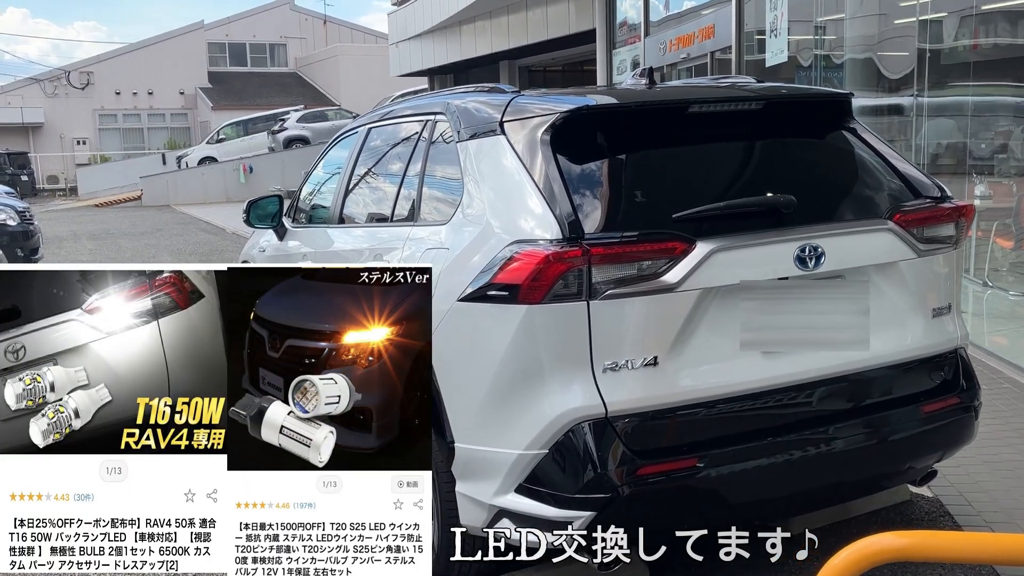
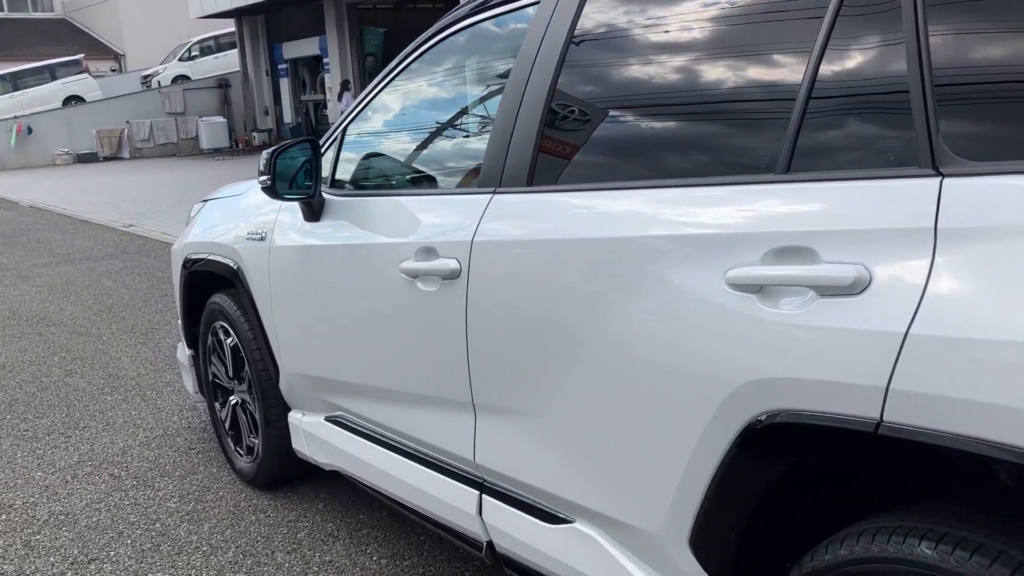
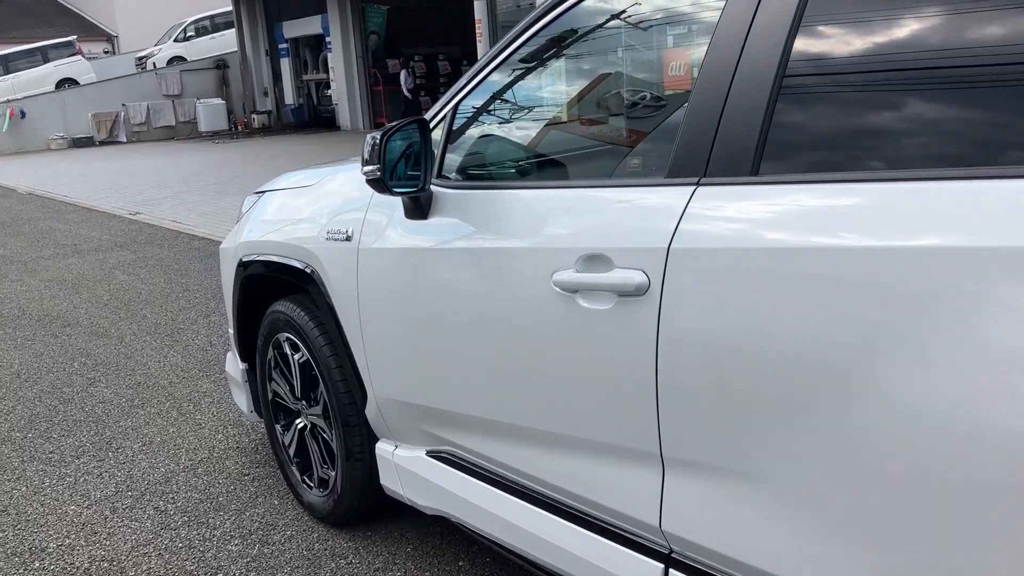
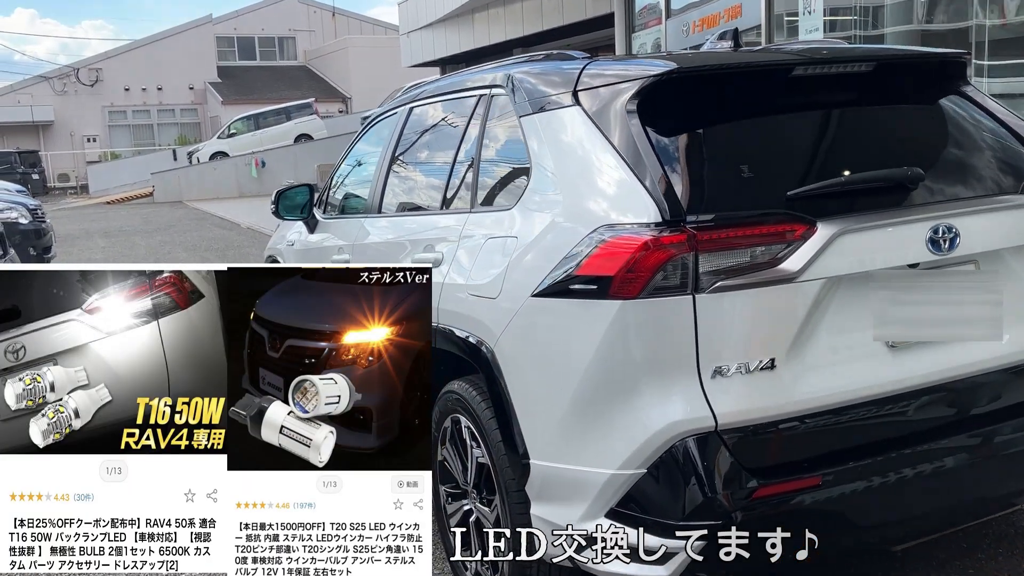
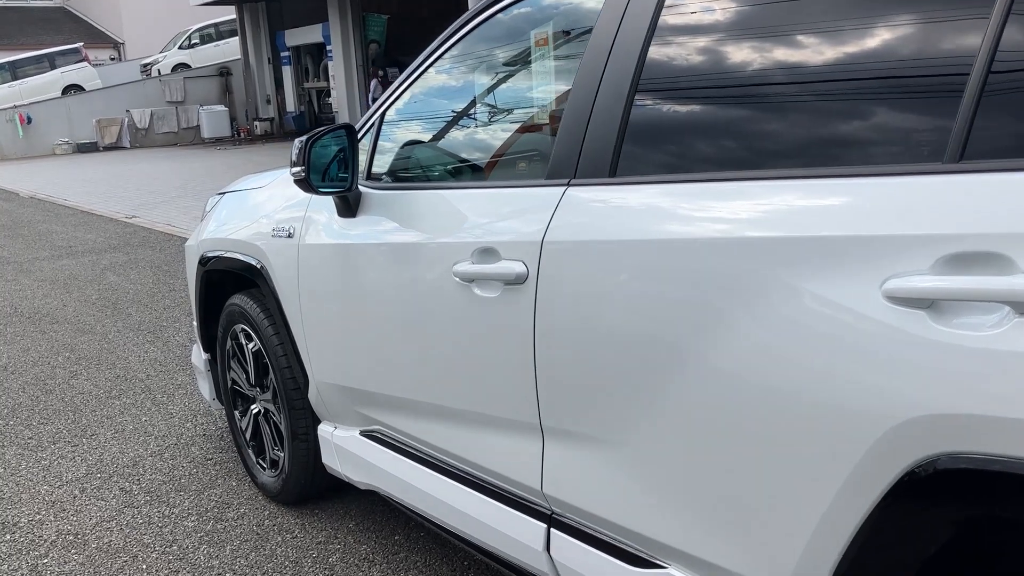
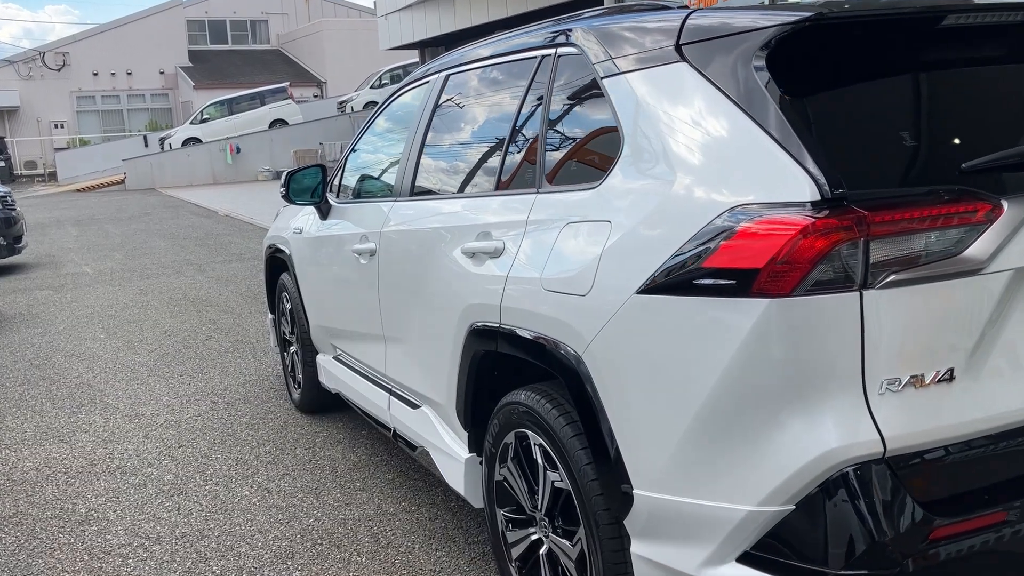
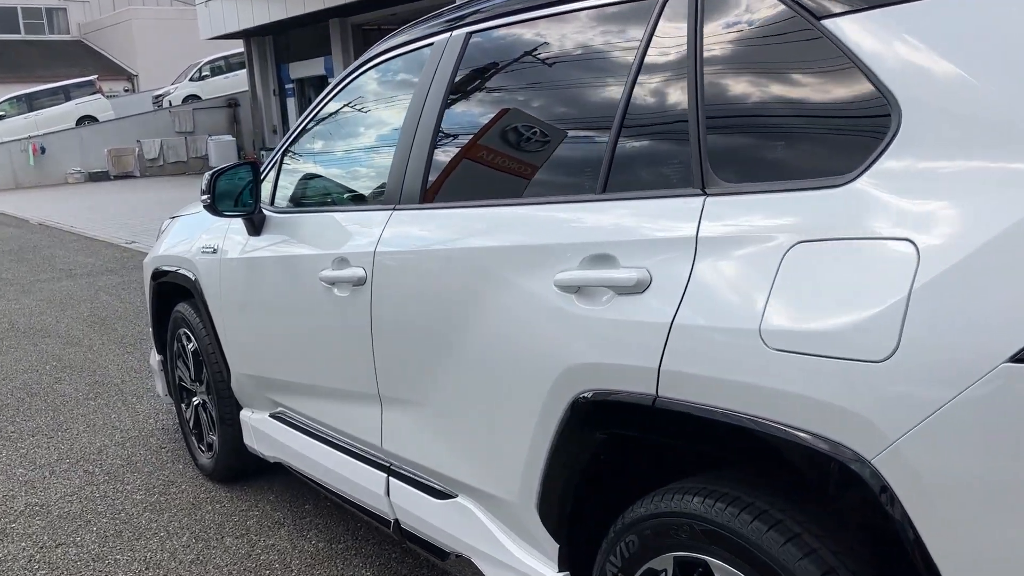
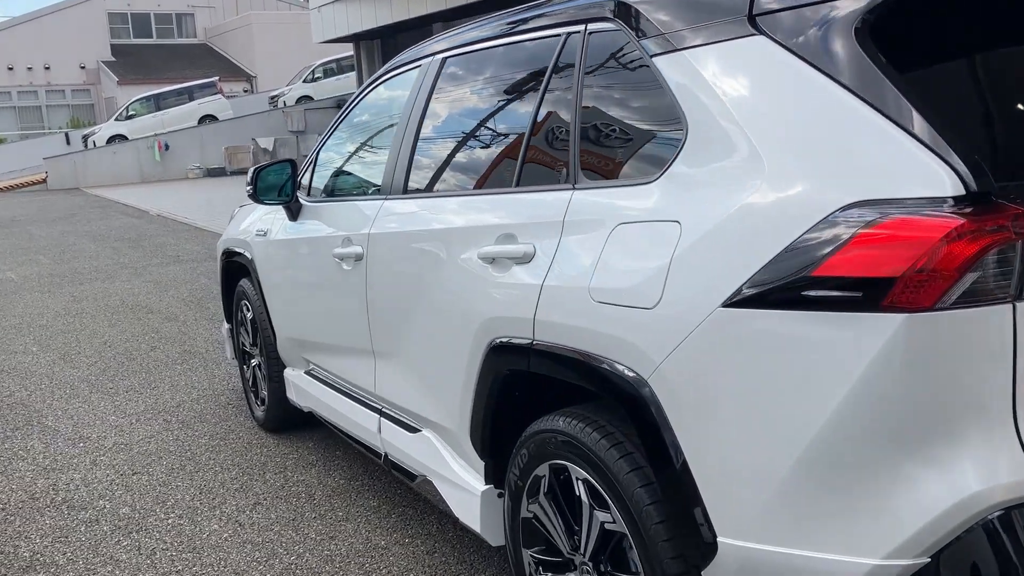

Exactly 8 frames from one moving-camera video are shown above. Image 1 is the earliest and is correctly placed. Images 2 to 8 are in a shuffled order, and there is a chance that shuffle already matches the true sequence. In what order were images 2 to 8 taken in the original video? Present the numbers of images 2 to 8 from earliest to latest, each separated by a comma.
4, 6, 8, 7, 2, 5, 3
